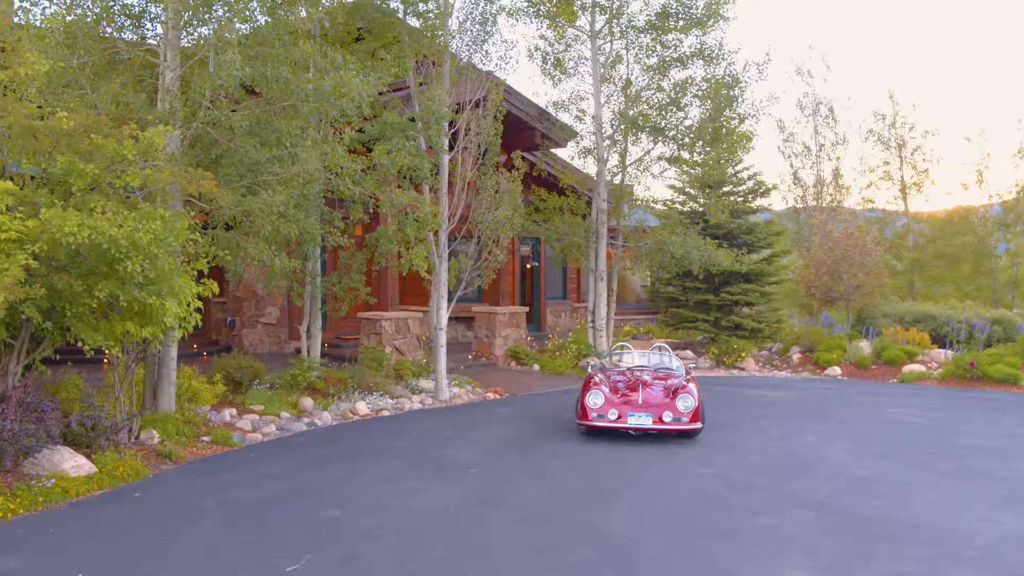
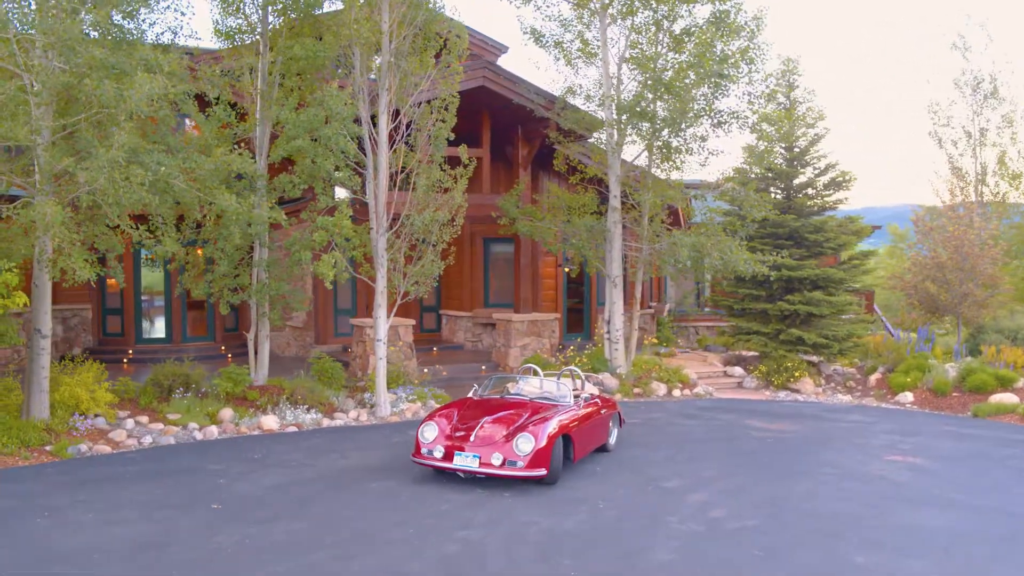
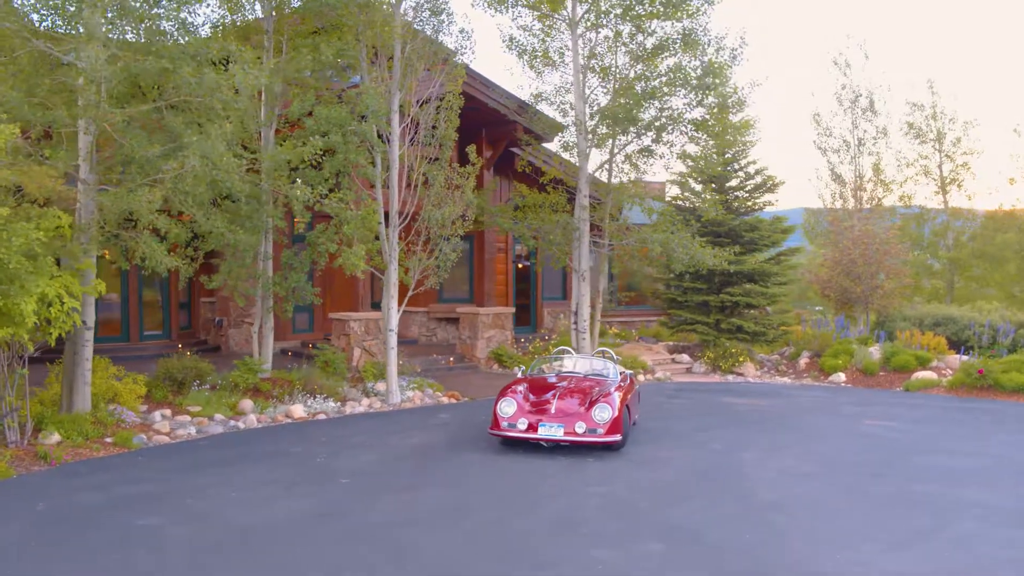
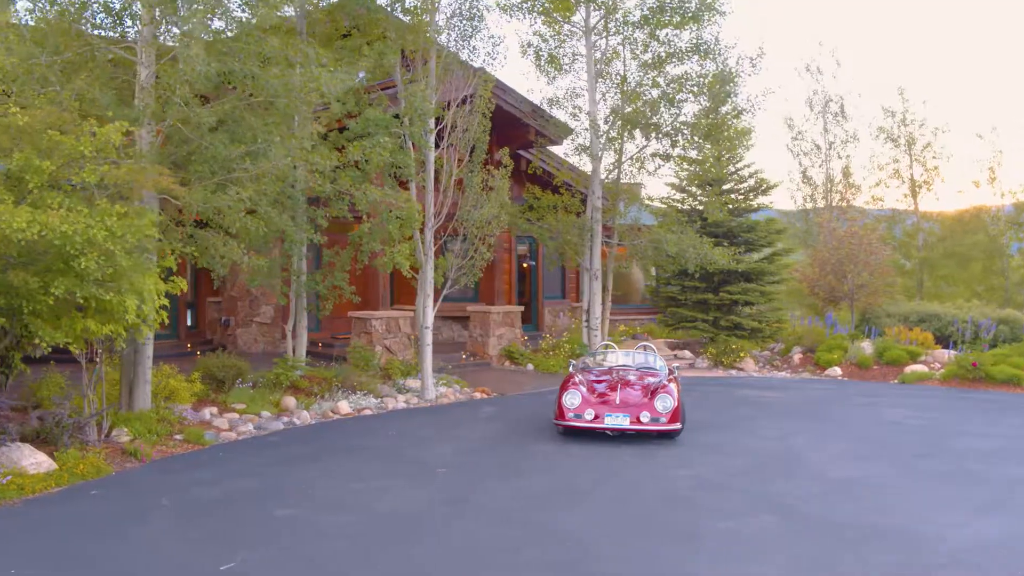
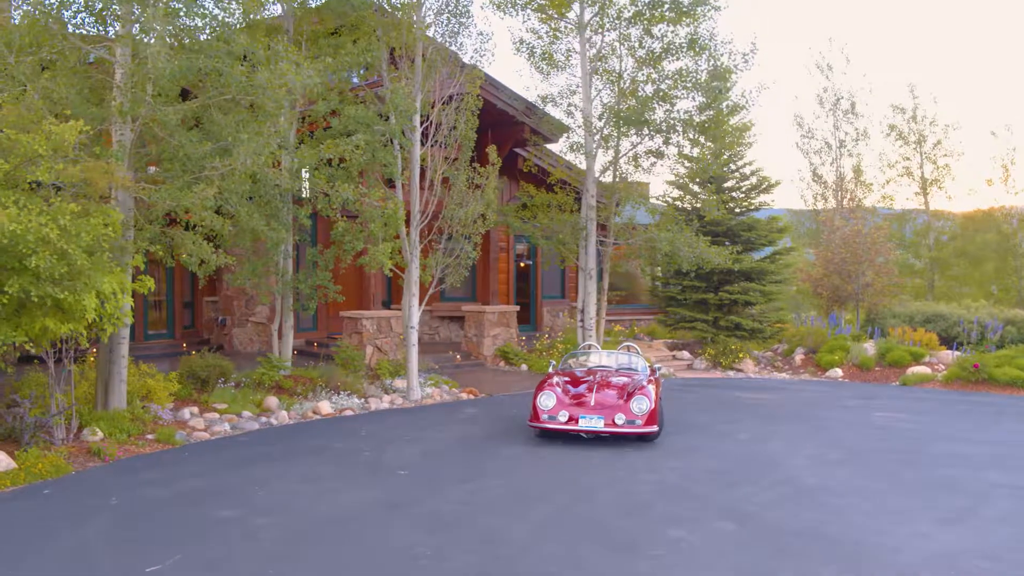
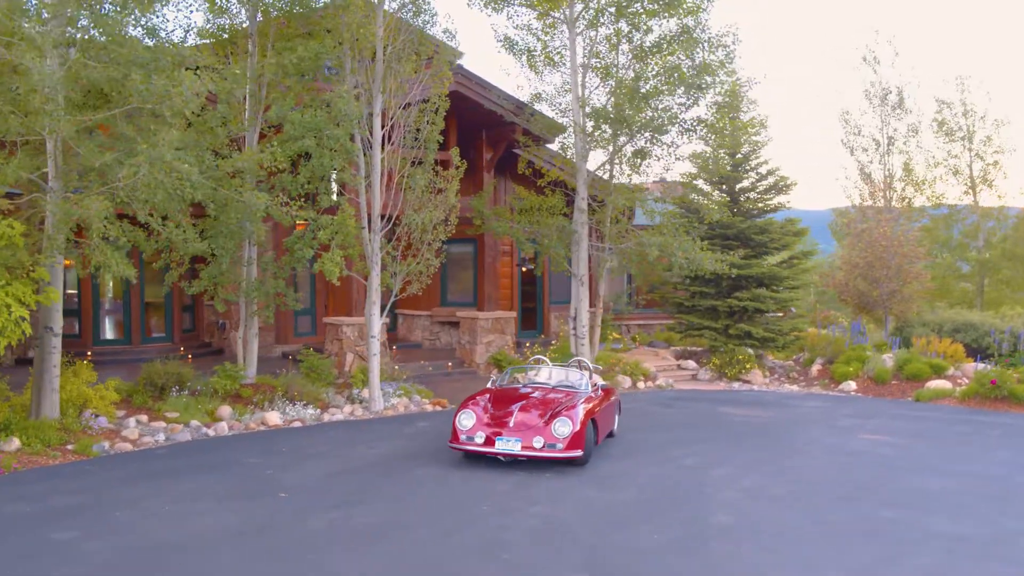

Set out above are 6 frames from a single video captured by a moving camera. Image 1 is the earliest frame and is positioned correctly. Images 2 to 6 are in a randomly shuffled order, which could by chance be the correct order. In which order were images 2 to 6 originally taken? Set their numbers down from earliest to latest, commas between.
4, 5, 3, 6, 2
